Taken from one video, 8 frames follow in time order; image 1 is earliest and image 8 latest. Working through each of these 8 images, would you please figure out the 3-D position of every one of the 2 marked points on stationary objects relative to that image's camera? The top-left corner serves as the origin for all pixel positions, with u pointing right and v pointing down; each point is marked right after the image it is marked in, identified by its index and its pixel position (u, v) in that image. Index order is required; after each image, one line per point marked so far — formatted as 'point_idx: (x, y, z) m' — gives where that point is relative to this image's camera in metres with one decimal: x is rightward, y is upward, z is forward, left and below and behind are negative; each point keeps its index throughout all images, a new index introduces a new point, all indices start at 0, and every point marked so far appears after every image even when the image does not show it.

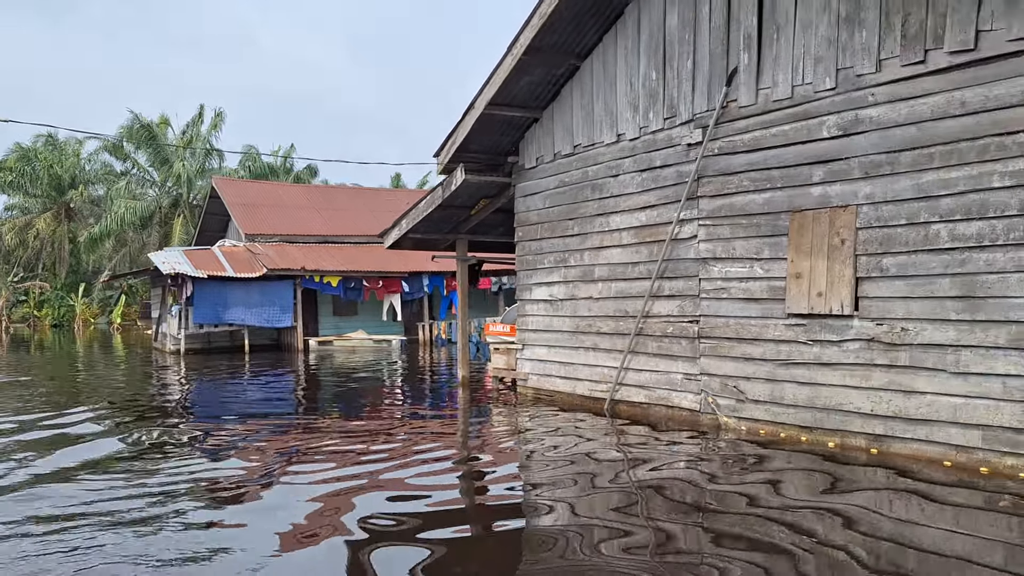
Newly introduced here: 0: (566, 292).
0: (+0.7, 0.0, +9.0) m
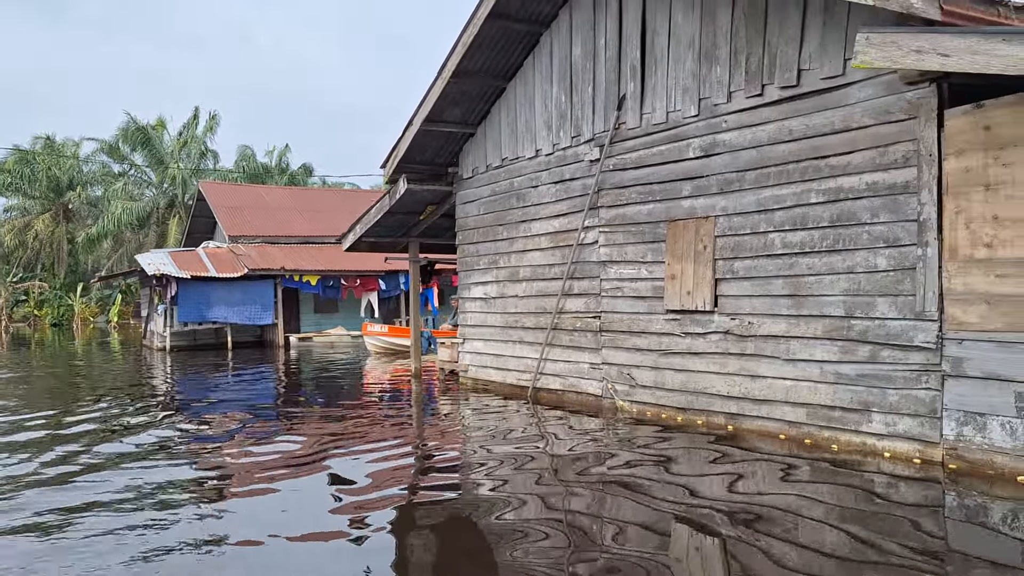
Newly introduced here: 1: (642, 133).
0: (-0.2, 0.0, +10.0) m
1: (+1.3, +1.6, +7.6) m
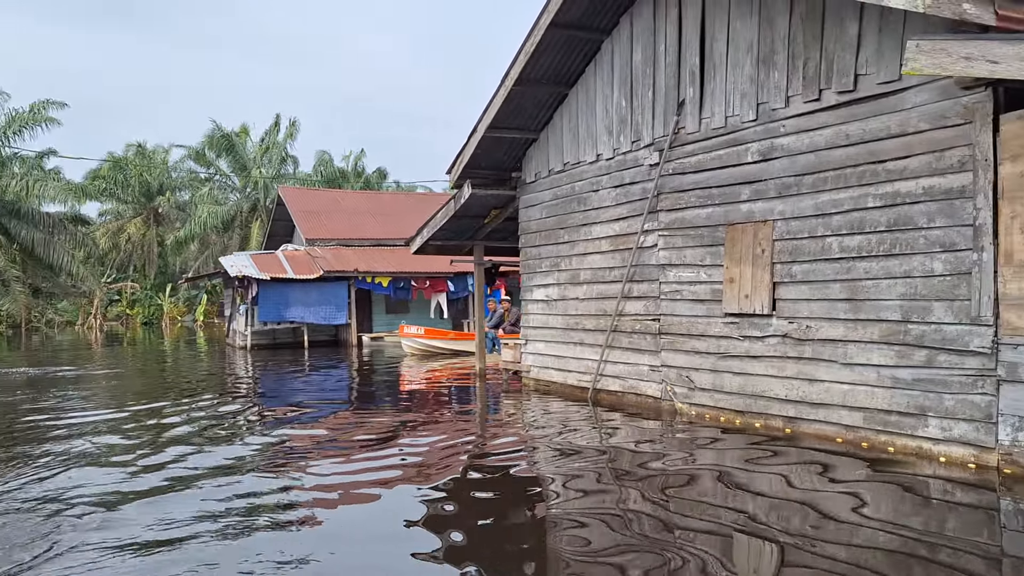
0: (+0.7, -0.1, +10.2) m
1: (+2.0, +1.6, +7.7) m
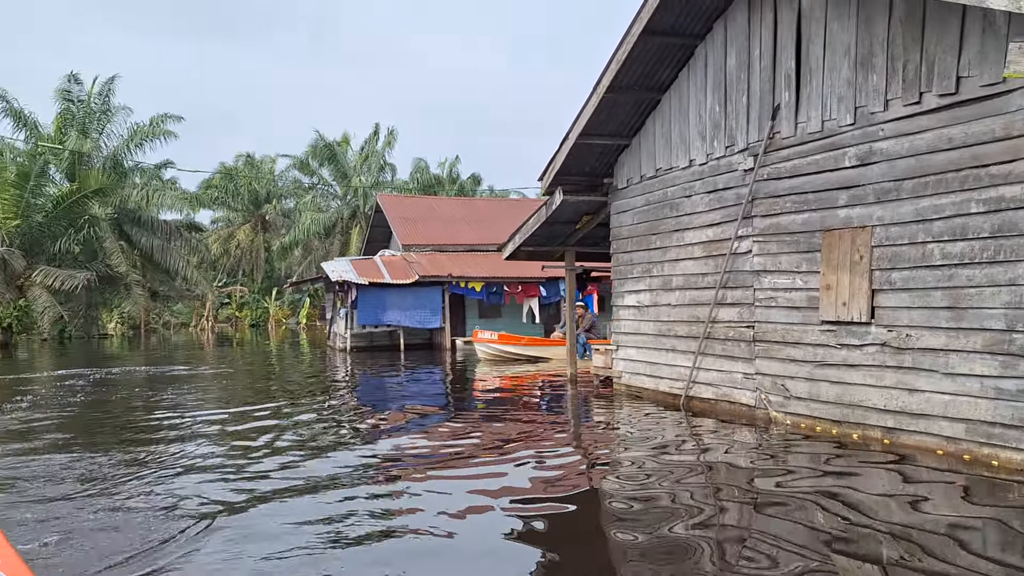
0: (+1.9, -0.1, +10.2) m
1: (+2.9, +1.5, +7.6) m
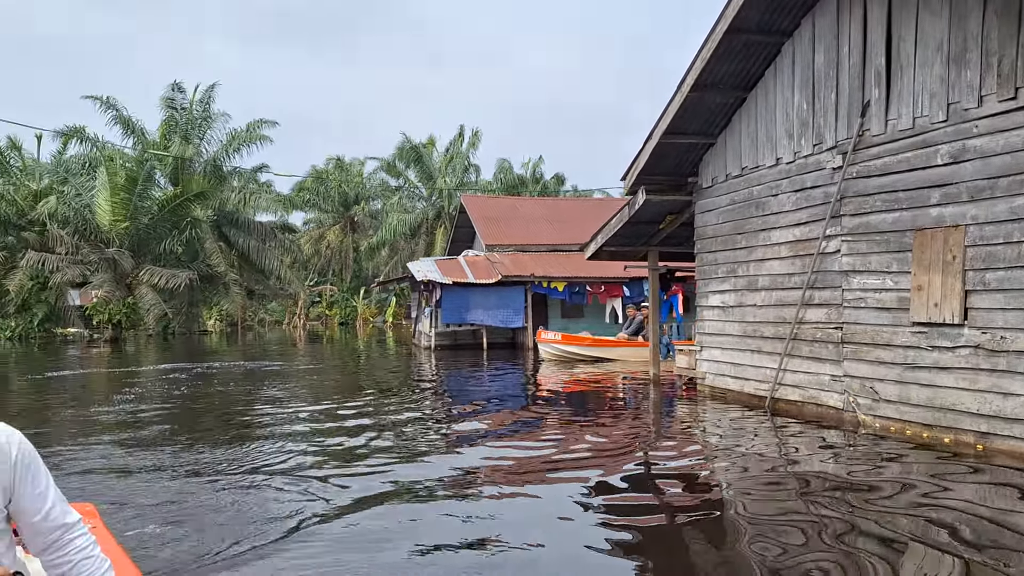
0: (+3.1, -0.2, +10.1) m
1: (+3.8, +1.5, +7.4) m
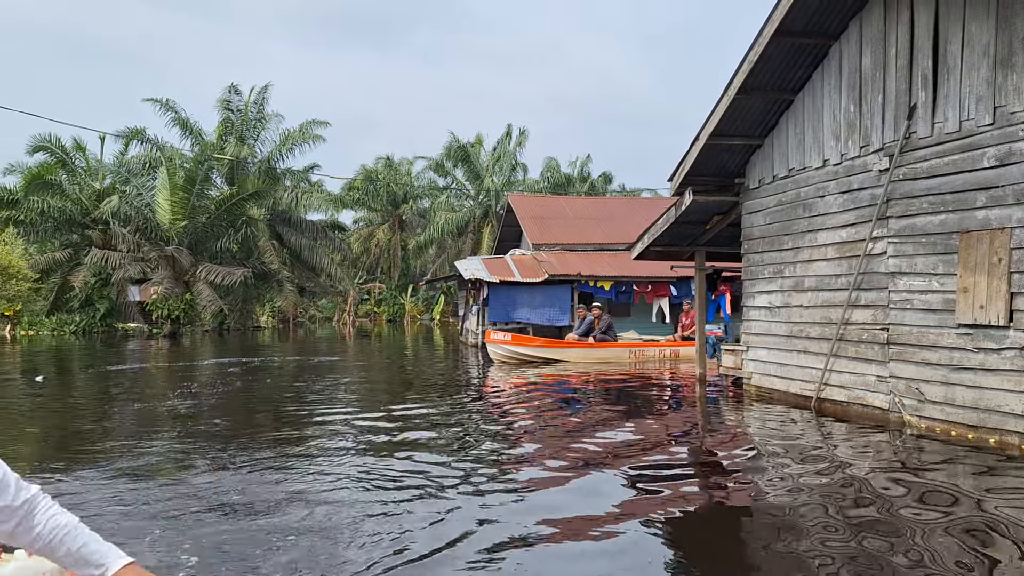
0: (+3.7, -0.2, +10.2) m
1: (+4.3, +1.5, +7.4) m
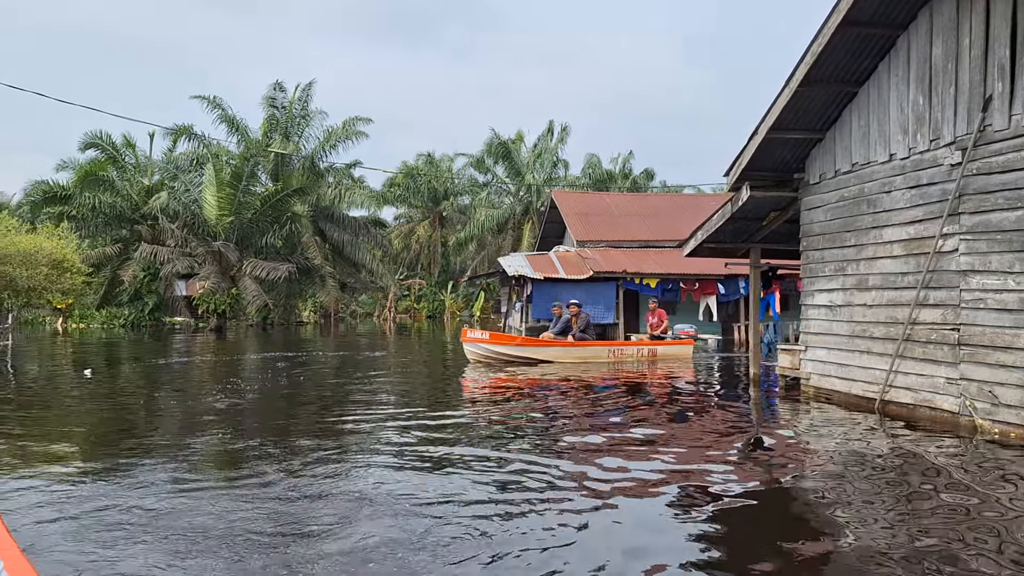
0: (+4.4, -0.1, +9.9) m
1: (+4.8, +1.5, +7.1) m
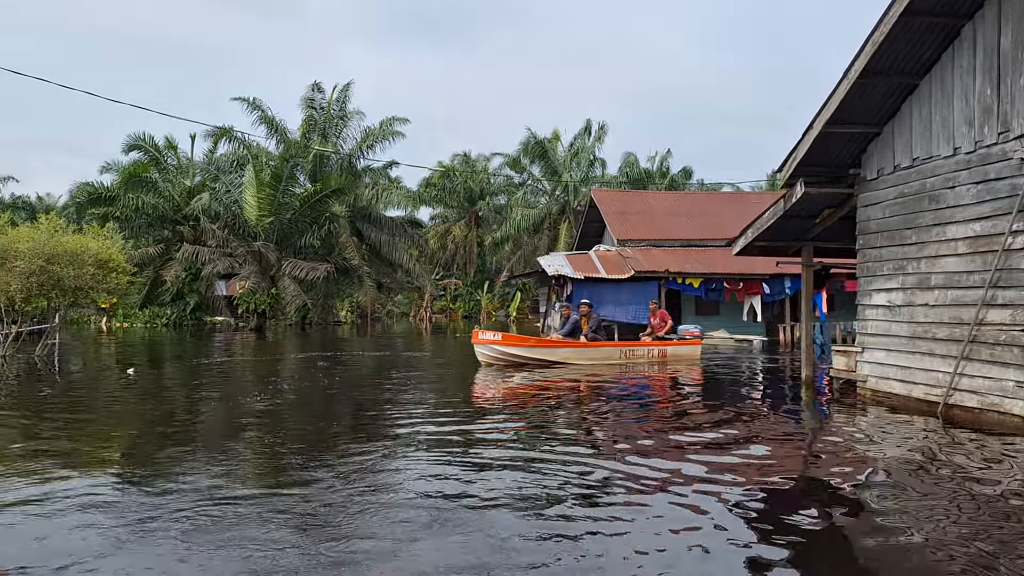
0: (+5.0, -0.1, +9.6) m
1: (+5.3, +1.5, +6.8) m
